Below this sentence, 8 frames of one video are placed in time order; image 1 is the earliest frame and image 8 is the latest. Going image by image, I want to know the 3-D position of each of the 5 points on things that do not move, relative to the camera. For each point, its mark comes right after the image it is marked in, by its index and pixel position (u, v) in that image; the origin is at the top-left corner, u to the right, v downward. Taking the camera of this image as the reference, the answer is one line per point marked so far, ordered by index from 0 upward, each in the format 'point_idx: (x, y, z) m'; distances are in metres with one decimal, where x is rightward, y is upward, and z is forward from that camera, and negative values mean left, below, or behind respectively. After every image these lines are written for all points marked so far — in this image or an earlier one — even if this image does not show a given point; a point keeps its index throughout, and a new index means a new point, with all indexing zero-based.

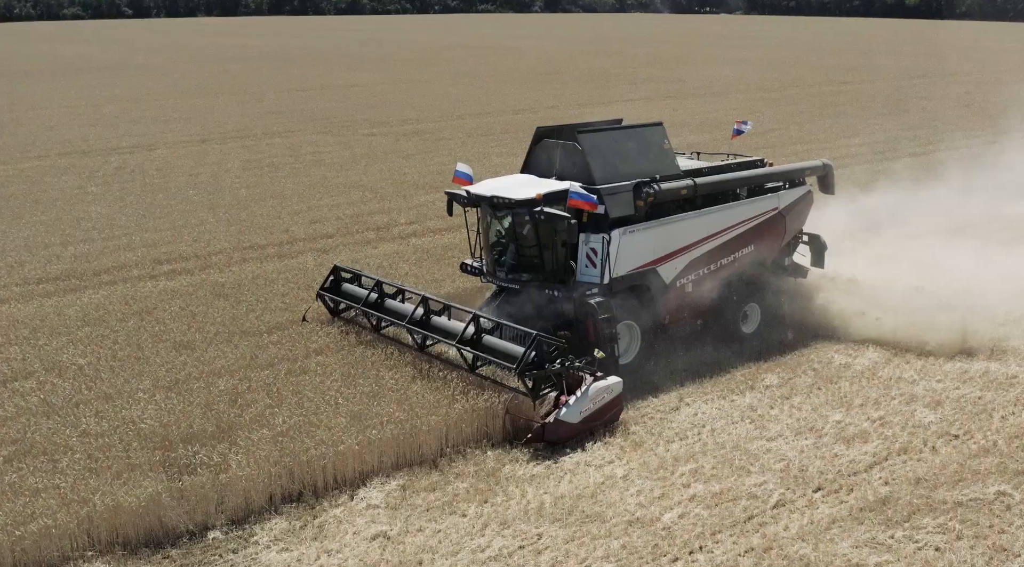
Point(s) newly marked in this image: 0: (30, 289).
0: (-7.4, -0.1, +14.2) m
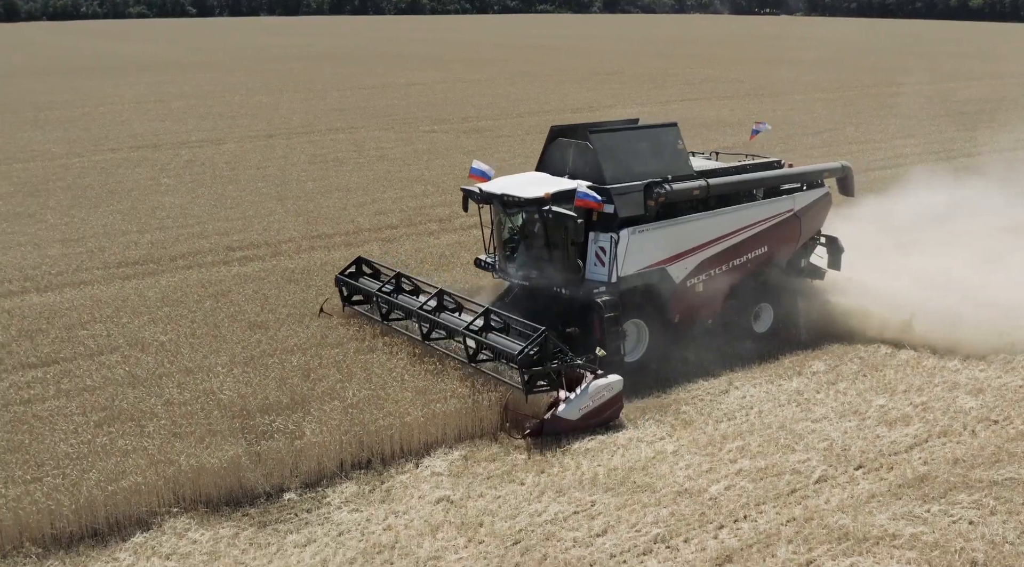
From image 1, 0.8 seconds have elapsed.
0: (-6.6, +0.2, +15.0) m
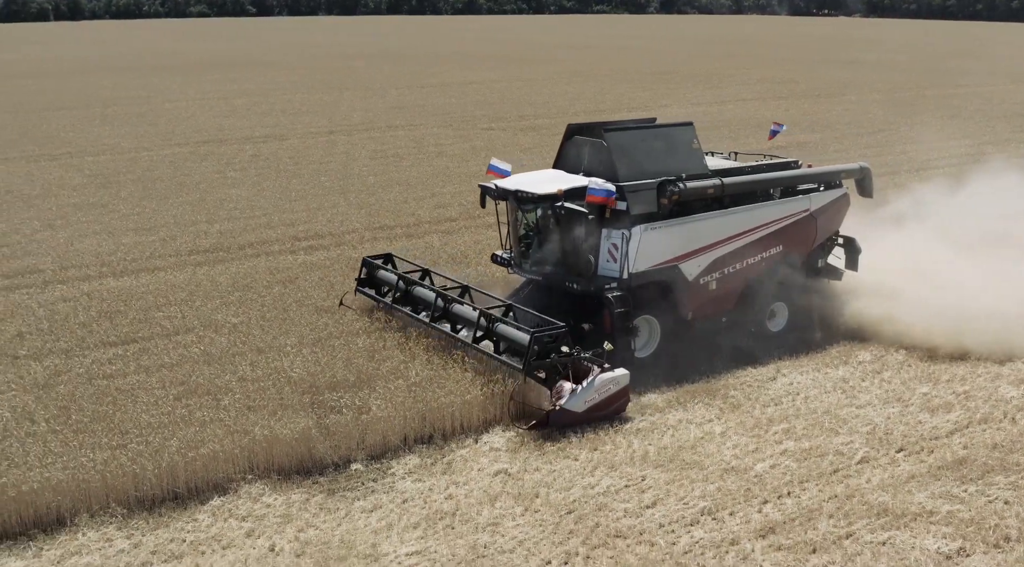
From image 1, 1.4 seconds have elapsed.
0: (-5.6, +0.4, +15.7) m
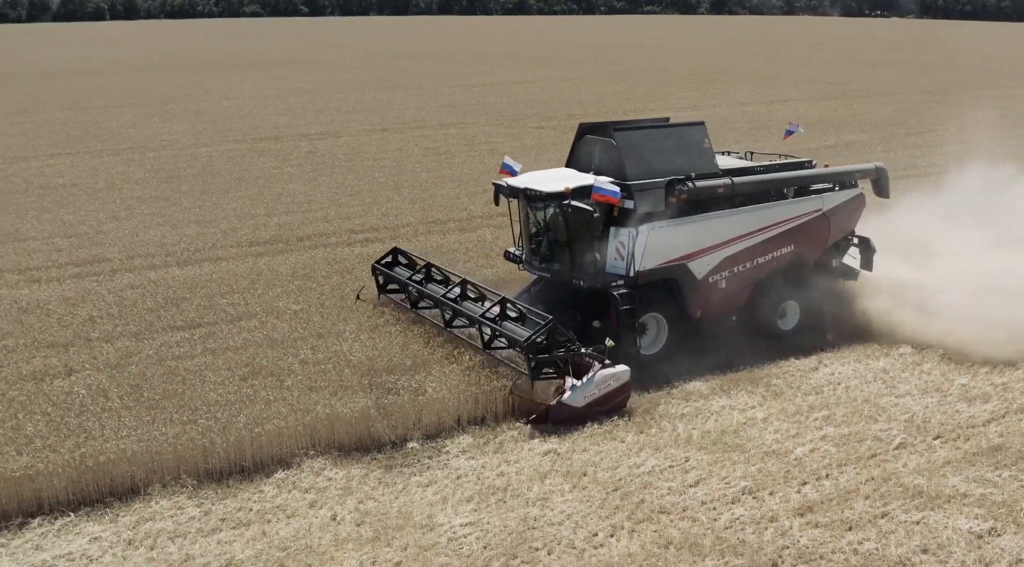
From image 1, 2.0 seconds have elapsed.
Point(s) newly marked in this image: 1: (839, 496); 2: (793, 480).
0: (-4.8, +0.6, +16.3) m
1: (+2.4, -1.6, +6.6) m
2: (+2.1, -1.5, +6.9) m
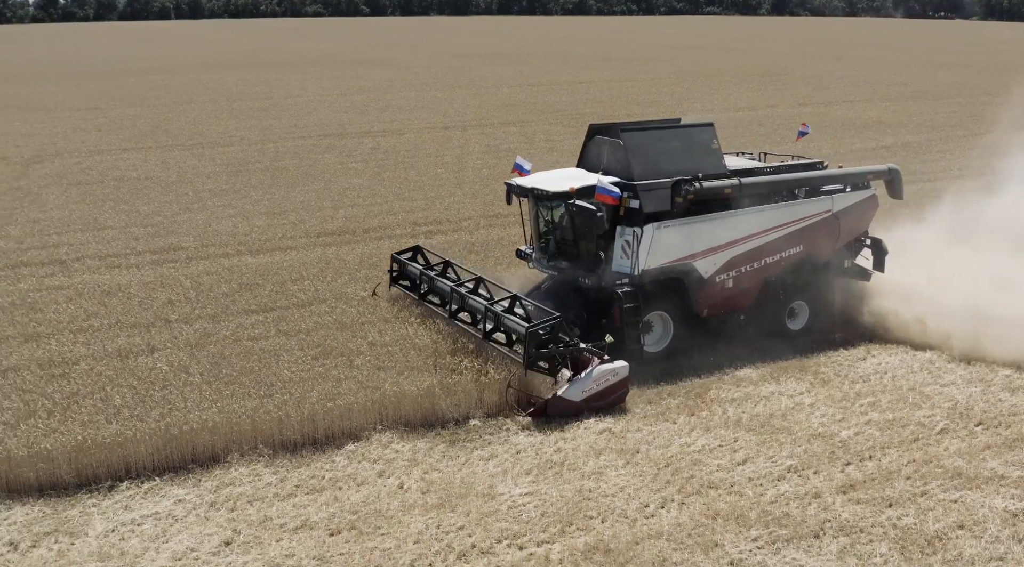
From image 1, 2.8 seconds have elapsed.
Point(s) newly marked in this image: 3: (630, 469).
0: (-3.7, +0.8, +17.1) m
1: (+2.8, -1.5, +6.9) m
2: (+2.6, -1.4, +7.2) m
3: (+1.0, -1.5, +7.6) m
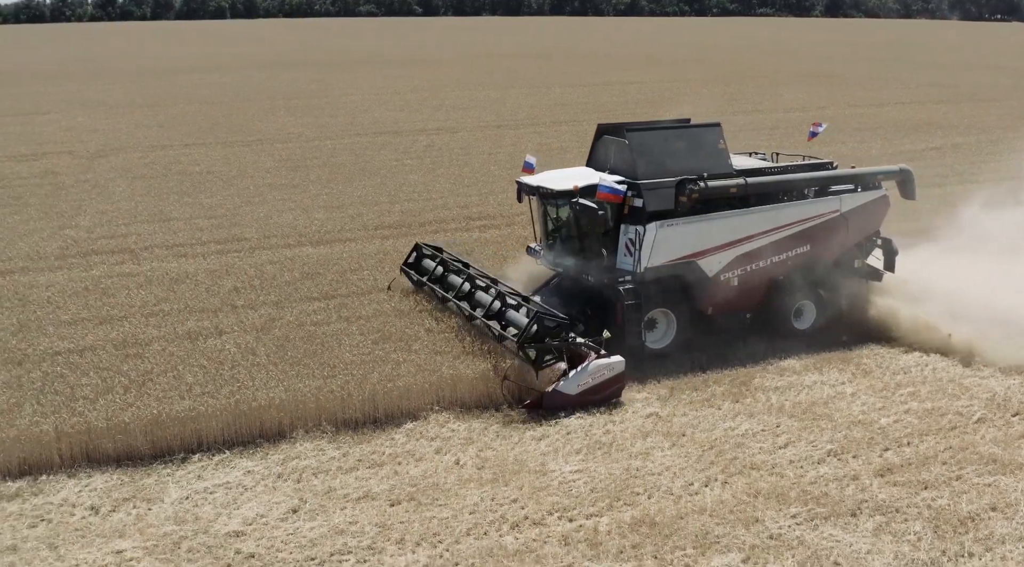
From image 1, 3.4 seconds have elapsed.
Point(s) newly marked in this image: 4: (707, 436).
0: (-2.7, +1.0, +17.7) m
1: (+3.2, -1.4, +7.2) m
2: (+3.0, -1.4, +7.5) m
3: (+1.4, -1.5, +7.9) m
4: (+1.7, -1.4, +8.1) m
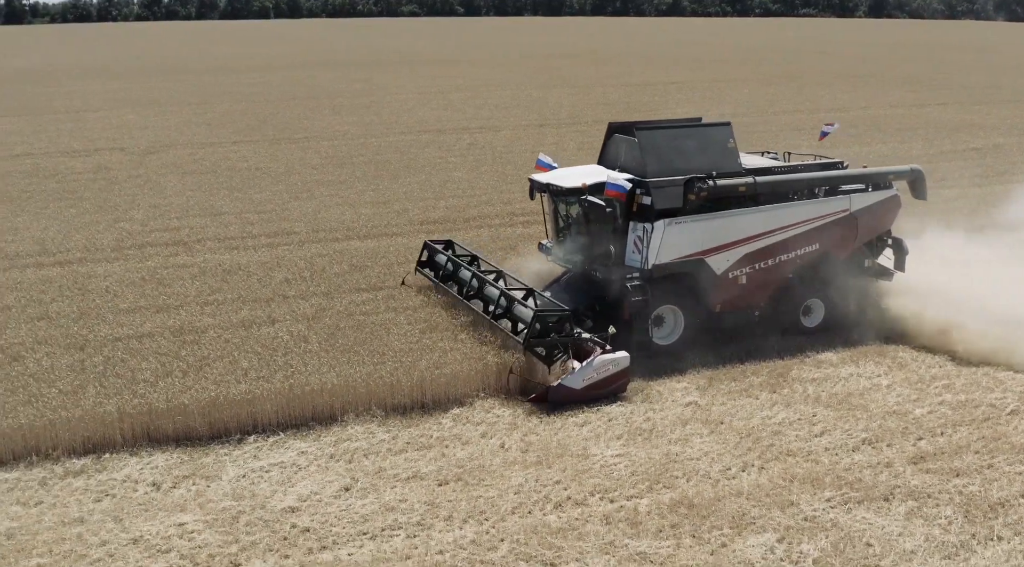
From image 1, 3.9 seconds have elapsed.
0: (-1.9, +1.1, +18.1) m
1: (+3.6, -1.4, +7.4) m
2: (+3.4, -1.3, +7.7) m
3: (+1.8, -1.4, +8.2) m
4: (+2.1, -1.3, +8.3) m
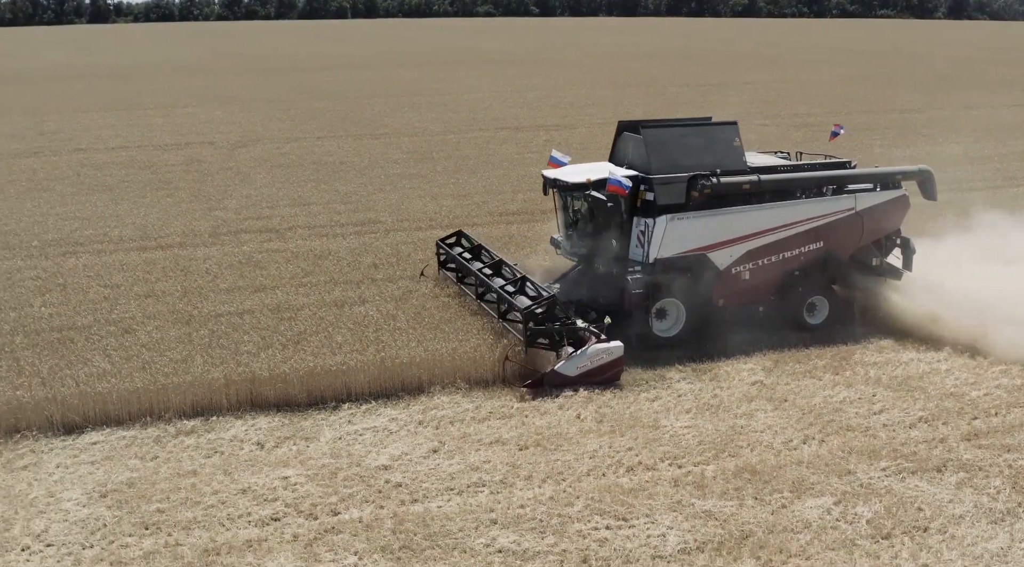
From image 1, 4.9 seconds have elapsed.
0: (-0.3, +1.3, +18.9) m
1: (+4.3, -1.3, +7.9) m
2: (+4.1, -1.2, +8.2) m
3: (+2.6, -1.3, +8.8) m
4: (+2.9, -1.2, +8.9) m
